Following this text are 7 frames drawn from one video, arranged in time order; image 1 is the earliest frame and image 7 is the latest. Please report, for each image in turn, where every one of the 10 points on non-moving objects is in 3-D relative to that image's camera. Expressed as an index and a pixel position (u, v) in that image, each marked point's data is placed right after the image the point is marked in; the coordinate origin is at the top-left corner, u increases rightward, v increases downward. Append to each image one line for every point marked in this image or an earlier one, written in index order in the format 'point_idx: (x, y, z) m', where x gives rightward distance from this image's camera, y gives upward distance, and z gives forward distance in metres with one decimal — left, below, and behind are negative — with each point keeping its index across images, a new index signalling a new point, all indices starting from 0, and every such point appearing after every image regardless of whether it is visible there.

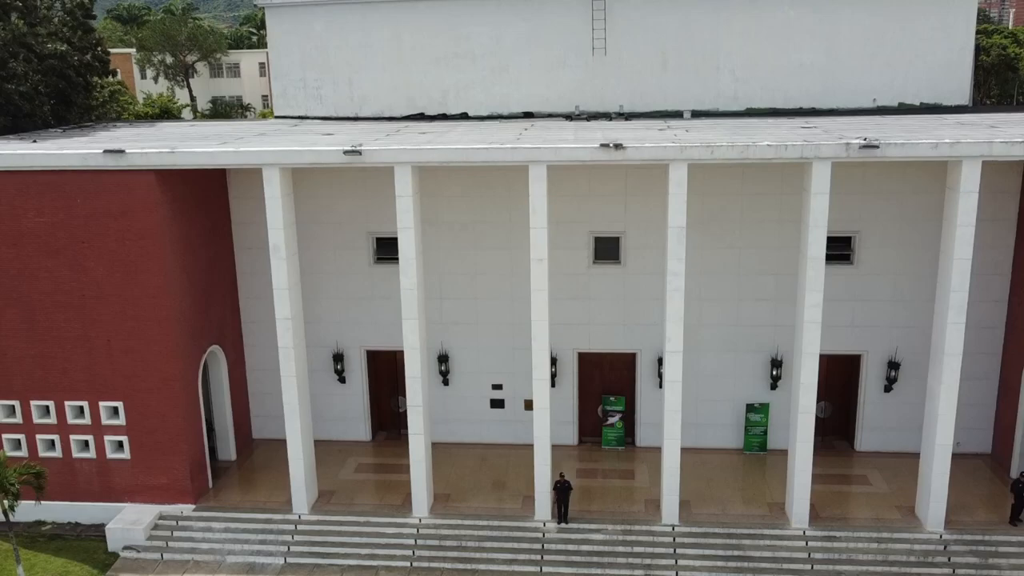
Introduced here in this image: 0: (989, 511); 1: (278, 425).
0: (+6.5, -3.0, +12.3) m
1: (-3.8, -2.2, +15.0) m
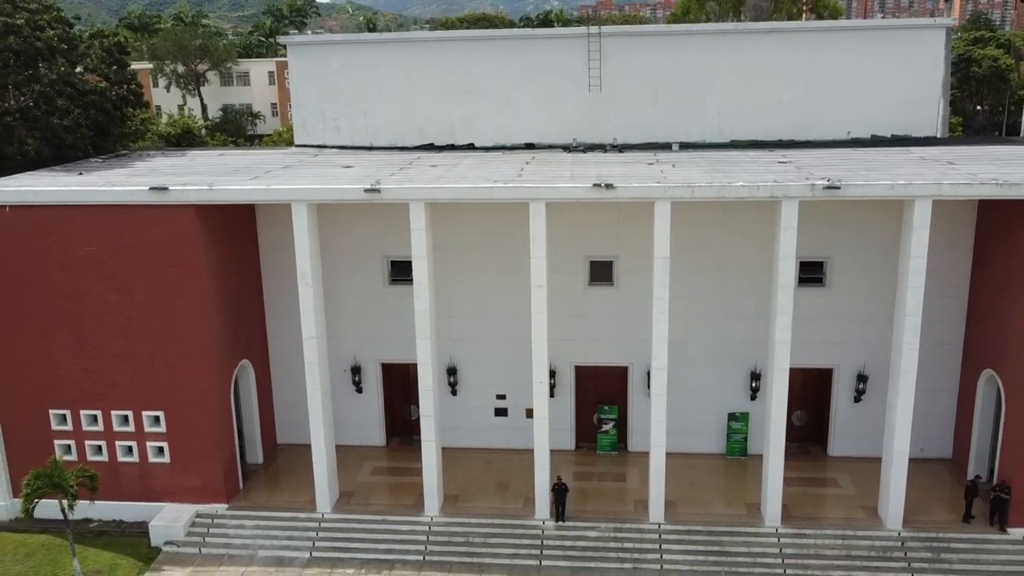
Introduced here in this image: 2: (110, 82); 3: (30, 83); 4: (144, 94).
0: (+6.5, -3.3, +13.6) m
1: (-3.8, -2.5, +16.3) m
2: (-7.9, +4.0, +18.3) m
3: (-8.6, +3.6, +16.7) m
4: (-7.6, +3.9, +19.2) m
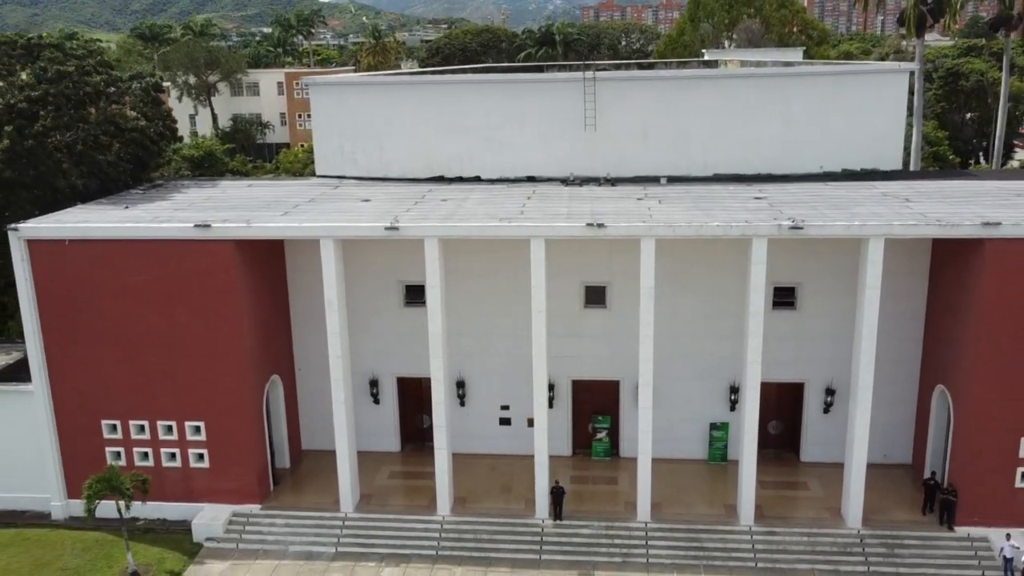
0: (+6.5, -3.7, +15.2) m
1: (-3.7, -2.9, +18.0) m
2: (-7.9, +3.6, +19.9) m
3: (-8.6, +3.2, +18.4) m
4: (-7.6, +3.5, +20.8) m
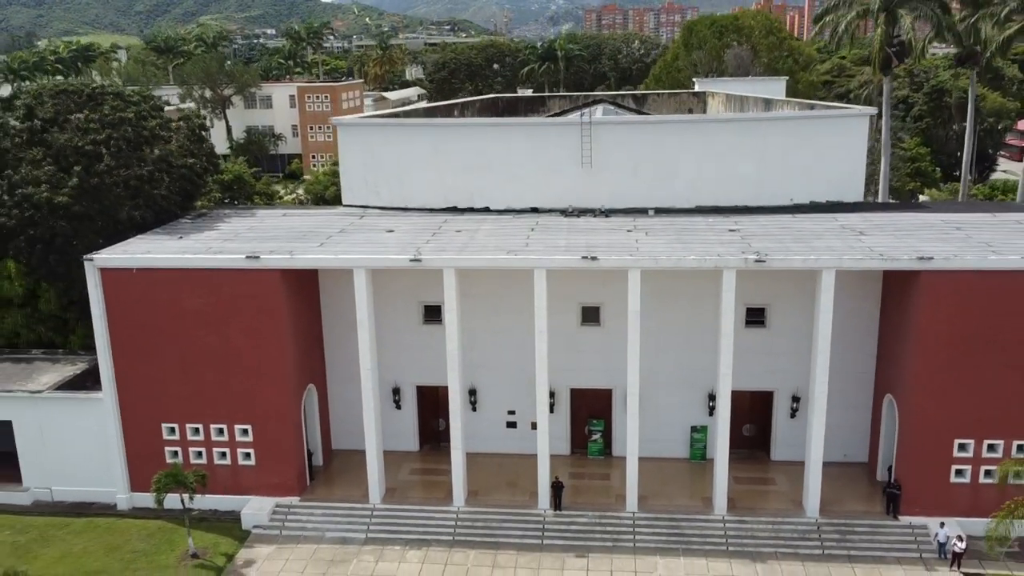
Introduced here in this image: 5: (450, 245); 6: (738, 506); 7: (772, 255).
0: (+6.7, -4.1, +17.6) m
1: (-3.6, -3.4, +20.4) m
2: (-7.8, +3.2, +22.3) m
3: (-8.4, +2.8, +20.8) m
4: (-7.4, +3.1, +23.3) m
5: (-1.2, +0.8, +17.8) m
6: (+4.3, -4.2, +17.6) m
7: (+4.6, +0.6, +16.3) m
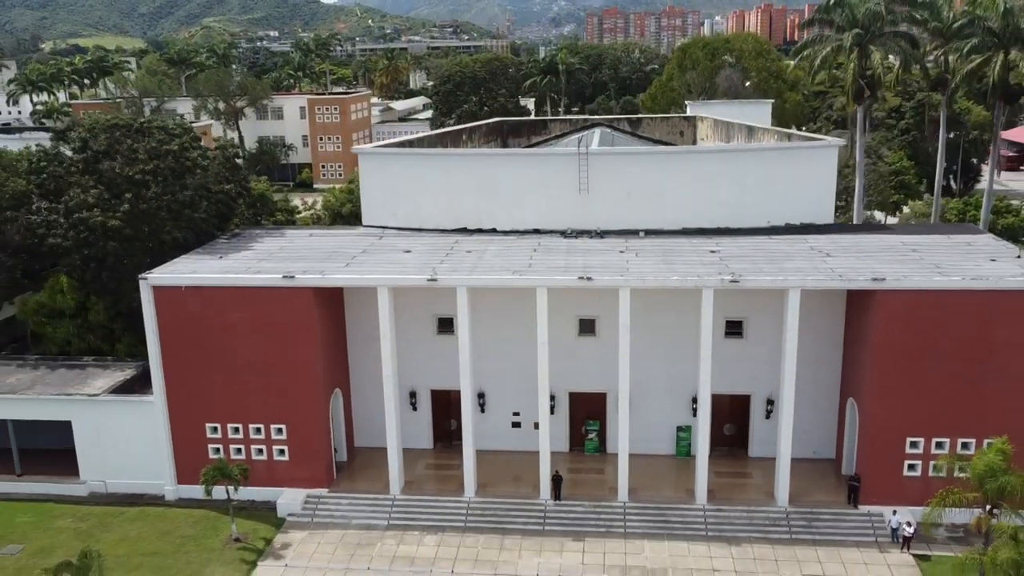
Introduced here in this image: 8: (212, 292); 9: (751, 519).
0: (+6.8, -4.5, +19.9) m
1: (-3.5, -3.7, +22.7) m
2: (-7.6, +2.8, +24.6) m
3: (-8.3, +2.5, +23.1) m
4: (-7.3, +2.8, +25.6) m
5: (-1.1, +0.5, +20.1) m
6: (+4.5, -4.5, +19.8) m
7: (+4.7, +0.3, +18.5) m
8: (-6.5, -0.1, +19.7) m
9: (+5.0, -4.8, +19.1) m
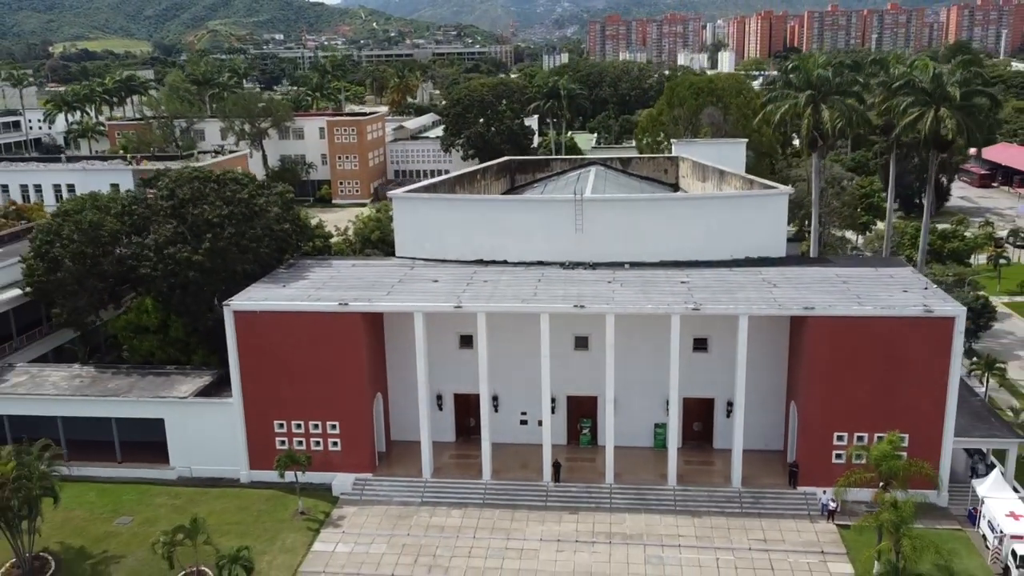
0: (+7.0, -5.1, +24.8) m
1: (-3.2, -4.4, +27.7) m
2: (-7.4, +2.2, +29.6) m
3: (-8.1, +1.8, +28.1) m
4: (-7.0, +2.1, +30.5) m
5: (-0.9, -0.2, +25.0) m
6: (+4.7, -5.2, +24.8) m
7: (+5.0, -0.4, +23.5) m
8: (-6.2, -0.7, +24.7) m
9: (+5.2, -5.5, +24.0) m
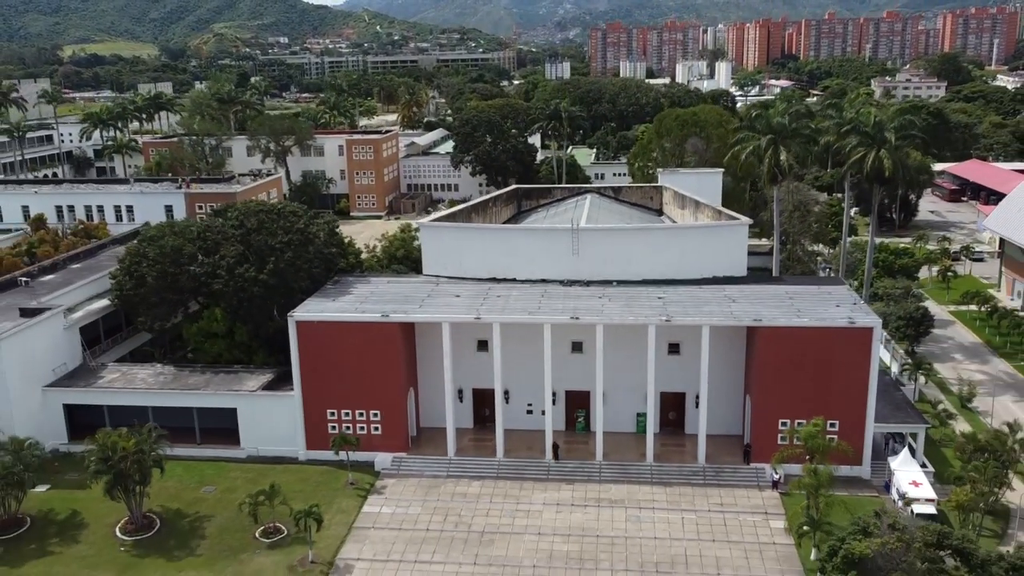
0: (+7.3, -5.6, +30.7) m
1: (-2.9, -4.9, +33.5) m
2: (-7.1, +1.7, +35.5) m
3: (-7.8, +1.3, +34.0) m
4: (-6.7, +1.6, +36.4) m
5: (-0.6, -0.7, +30.9) m
6: (+5.0, -5.7, +30.6) m
7: (+5.3, -0.9, +29.3) m
8: (-5.9, -1.2, +30.5) m
9: (+5.5, -6.0, +29.8) m
